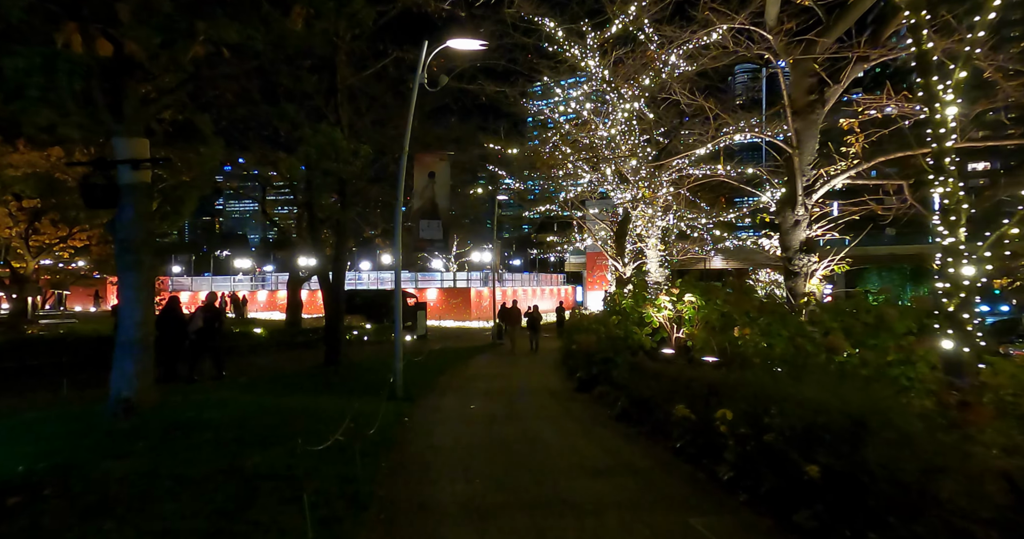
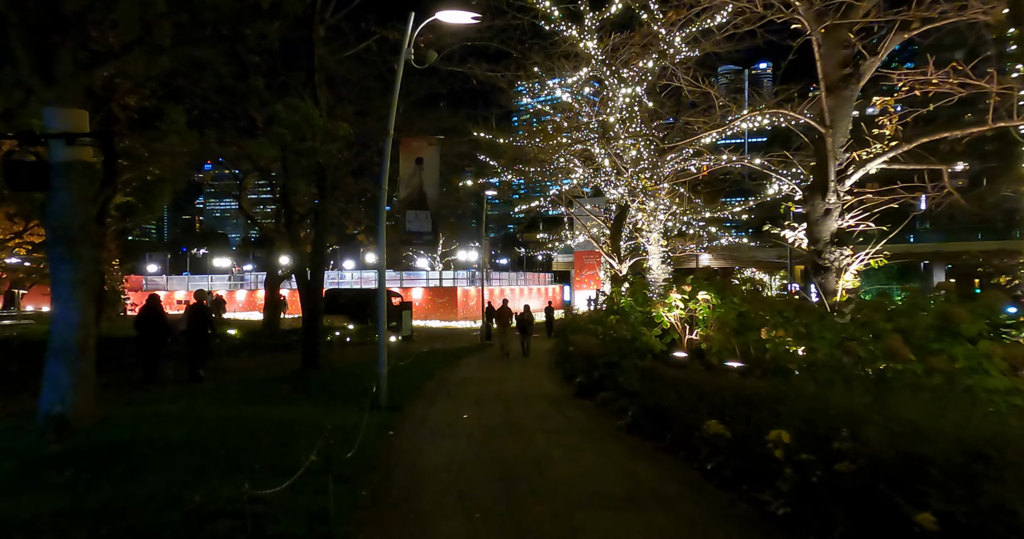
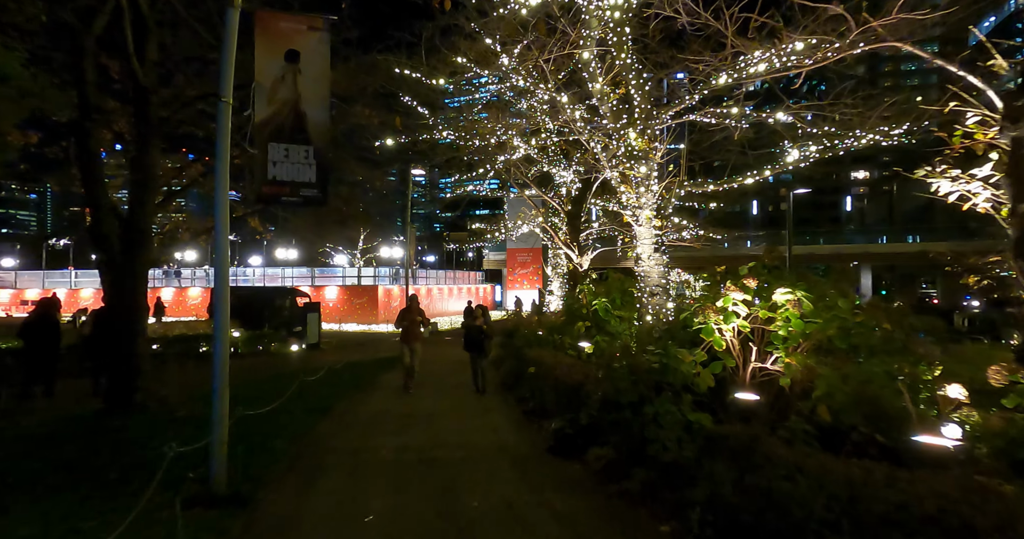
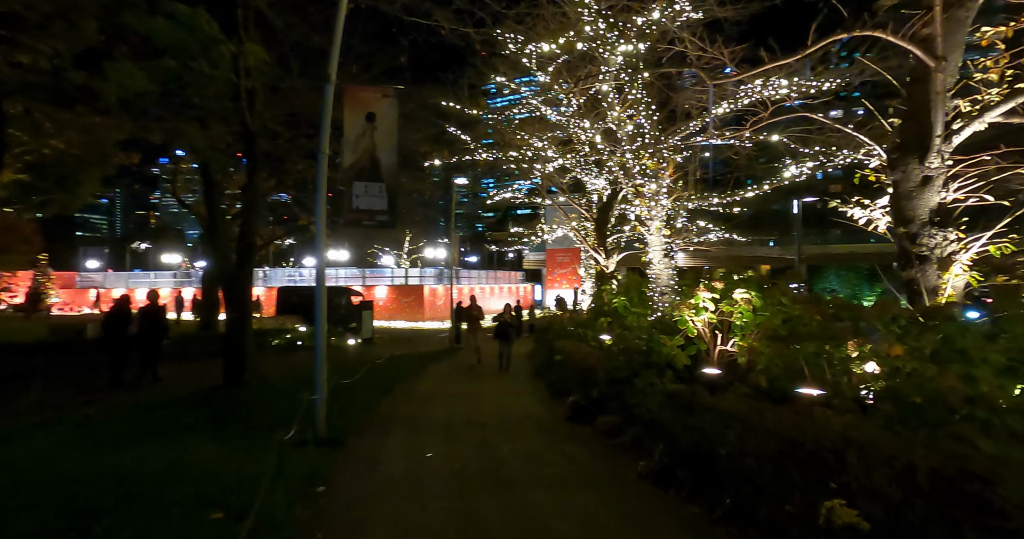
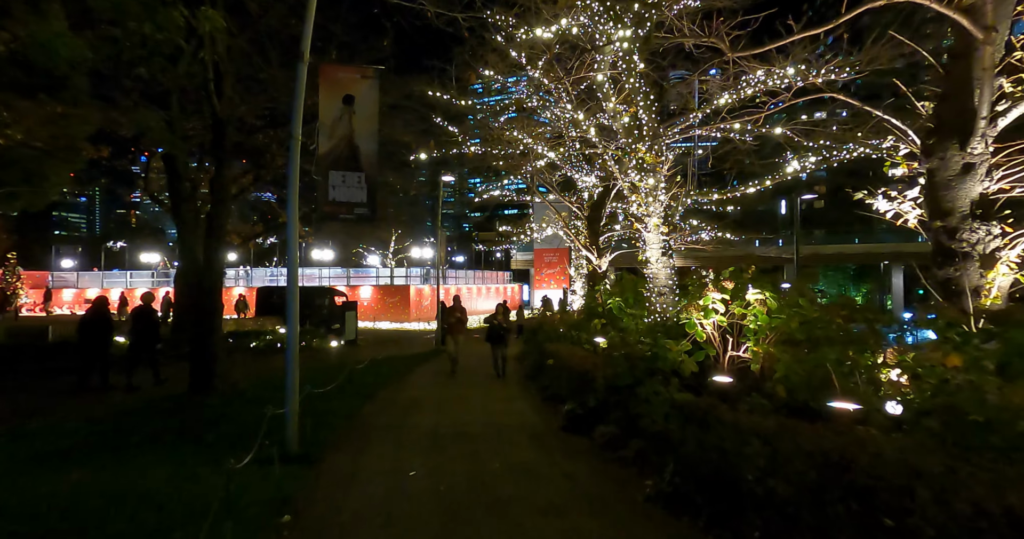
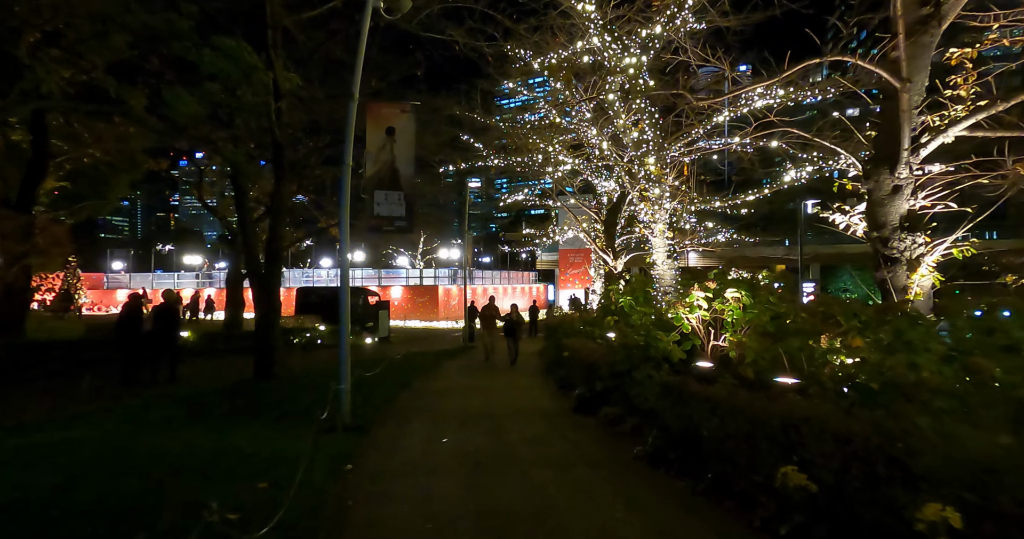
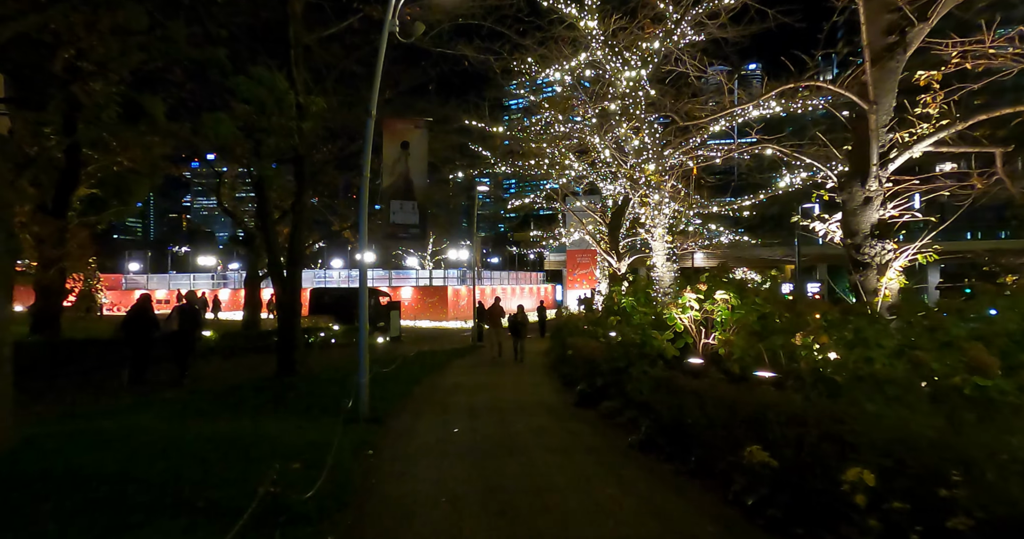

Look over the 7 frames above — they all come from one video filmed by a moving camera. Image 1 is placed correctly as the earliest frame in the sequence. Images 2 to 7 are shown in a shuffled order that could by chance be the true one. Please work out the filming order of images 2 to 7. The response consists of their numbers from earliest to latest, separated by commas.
2, 7, 6, 4, 5, 3
